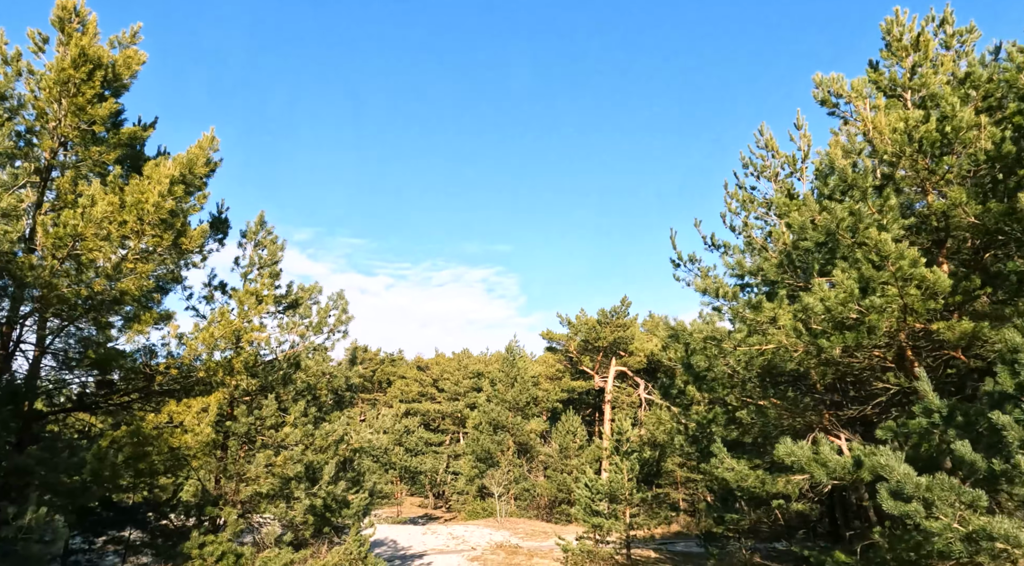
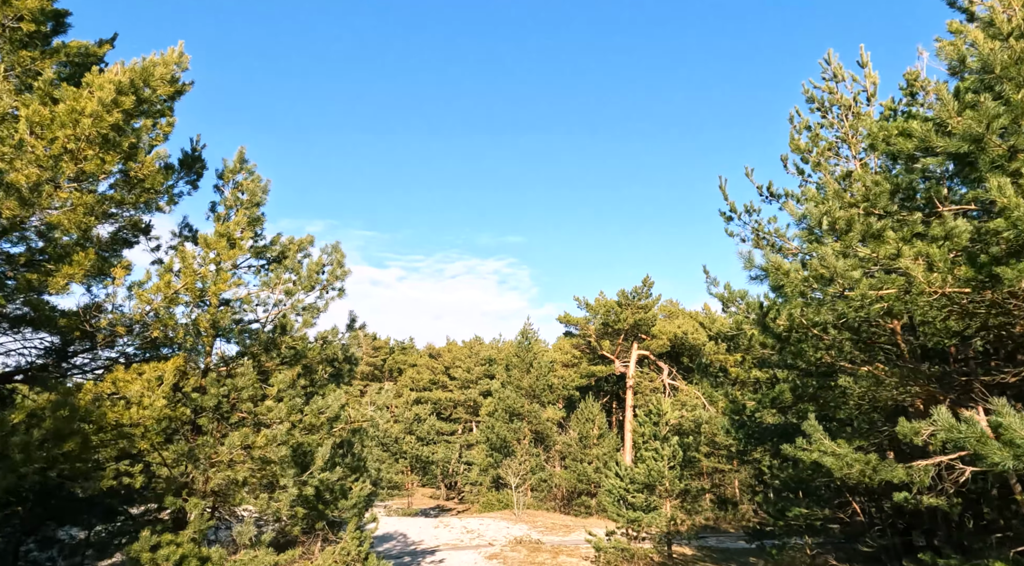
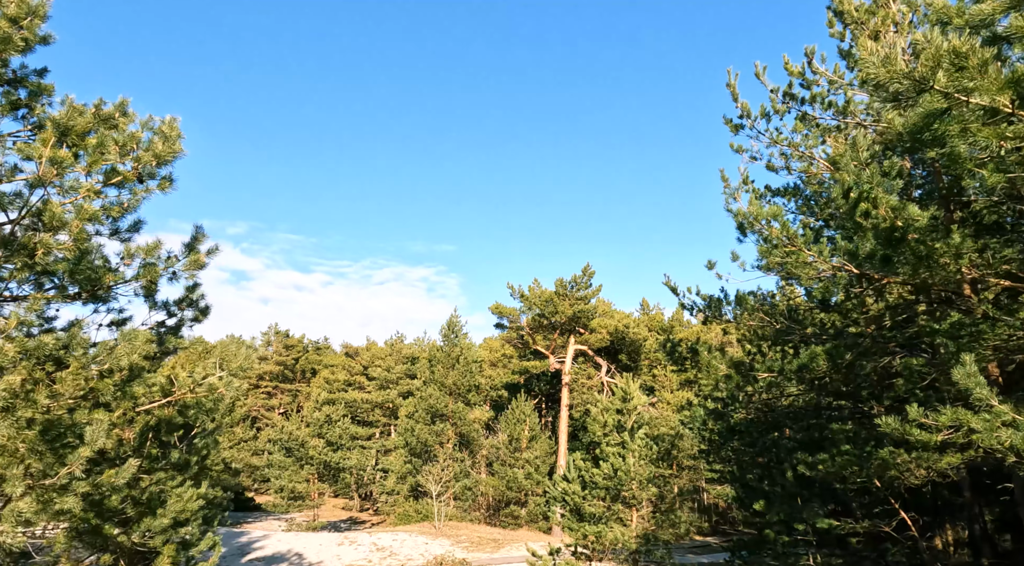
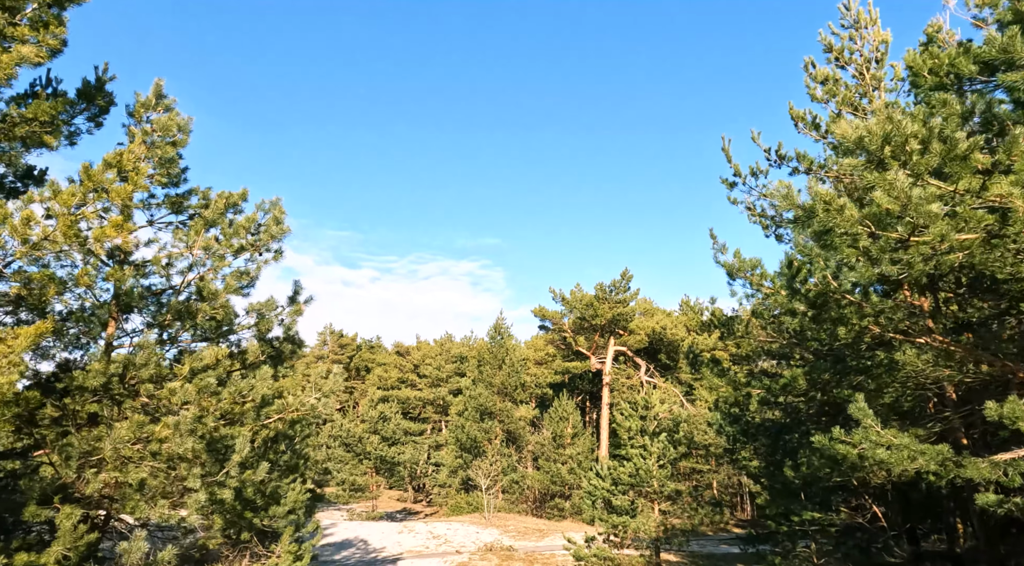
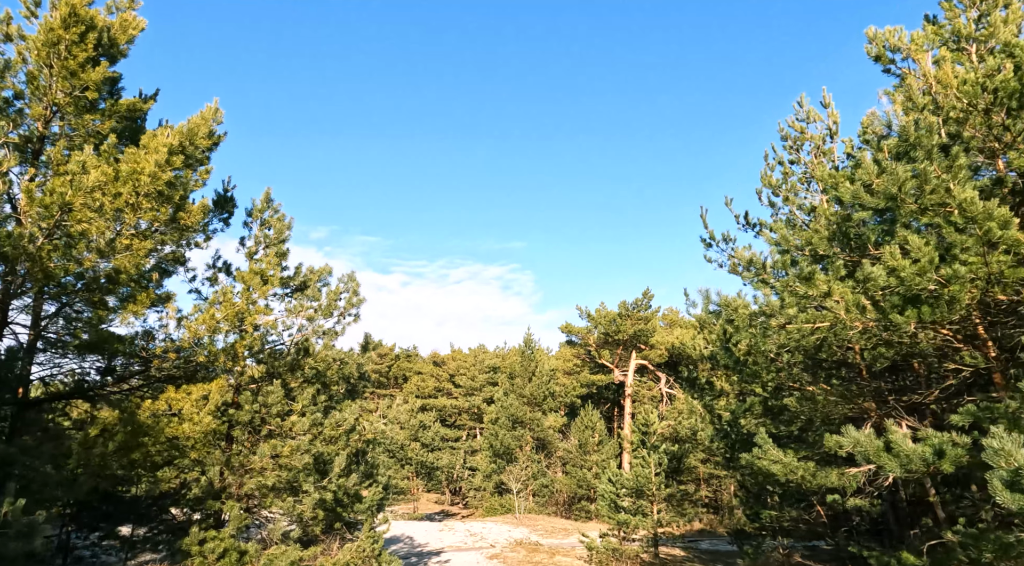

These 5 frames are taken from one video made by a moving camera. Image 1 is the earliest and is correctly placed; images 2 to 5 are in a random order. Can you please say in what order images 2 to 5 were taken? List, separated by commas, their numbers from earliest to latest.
5, 2, 4, 3
